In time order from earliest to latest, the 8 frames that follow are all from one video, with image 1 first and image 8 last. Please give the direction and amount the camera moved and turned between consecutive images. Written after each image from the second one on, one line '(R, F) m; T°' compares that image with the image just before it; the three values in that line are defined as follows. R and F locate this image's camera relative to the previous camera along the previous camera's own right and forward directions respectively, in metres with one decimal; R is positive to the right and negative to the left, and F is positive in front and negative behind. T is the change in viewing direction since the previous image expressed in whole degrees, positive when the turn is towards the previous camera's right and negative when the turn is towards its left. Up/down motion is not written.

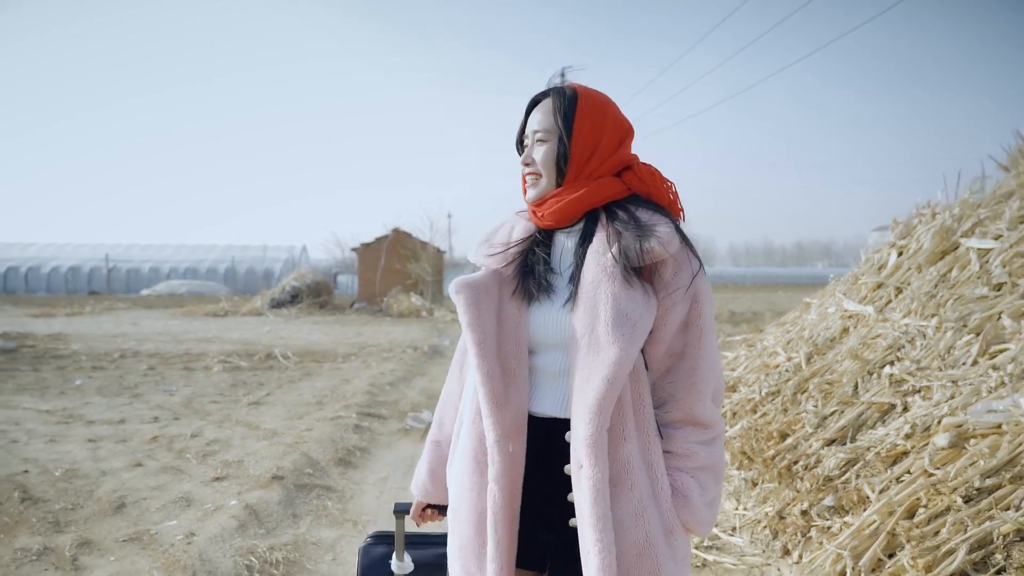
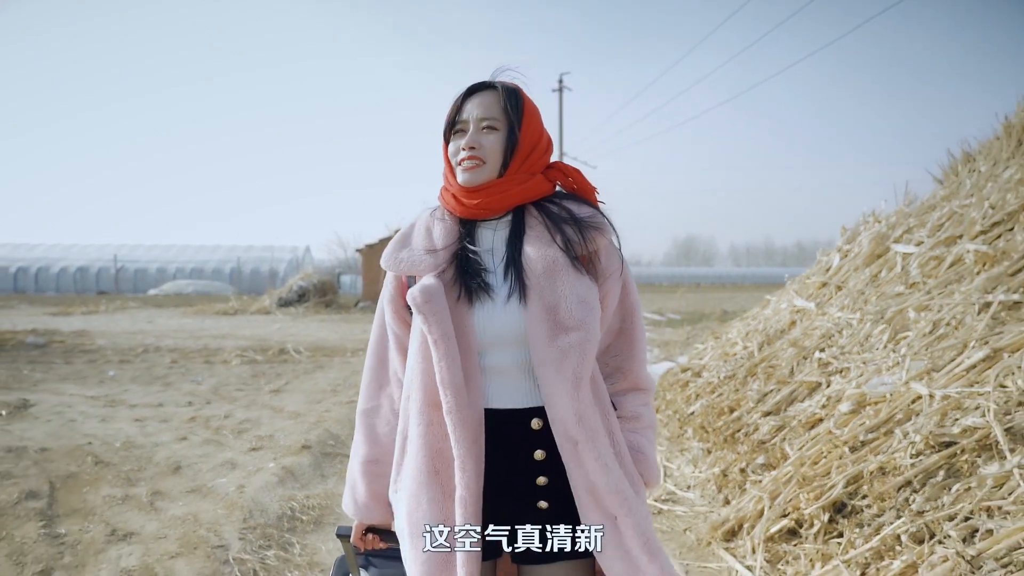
(+0.1, -0.7) m; 0°
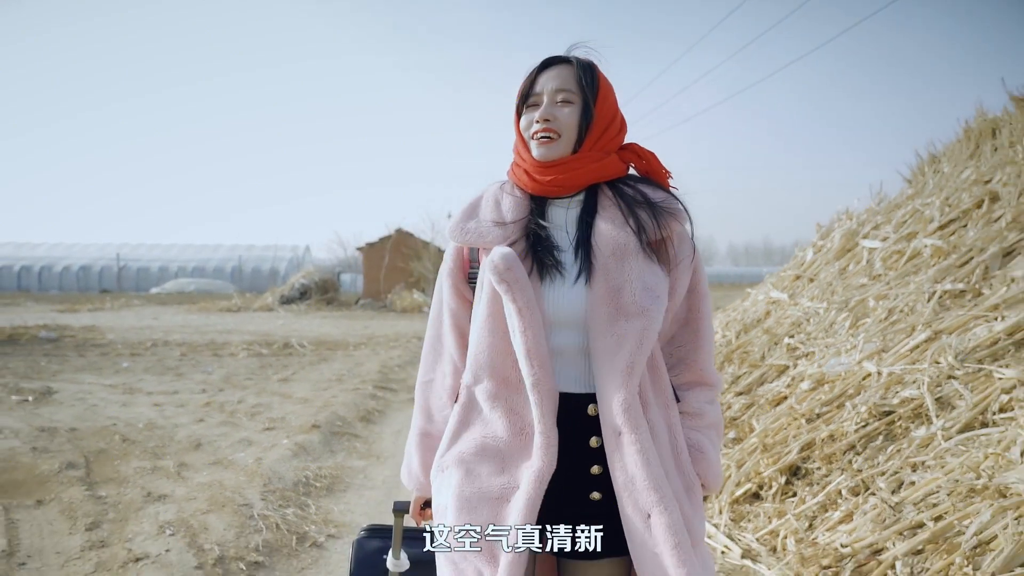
(0.0, -0.4) m; 0°
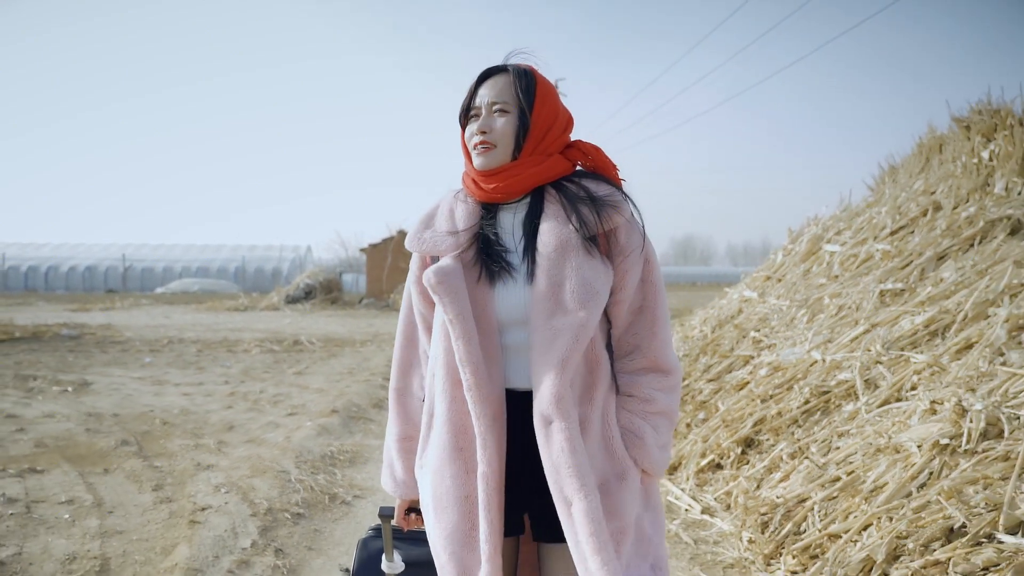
(0.0, -0.6) m; 0°
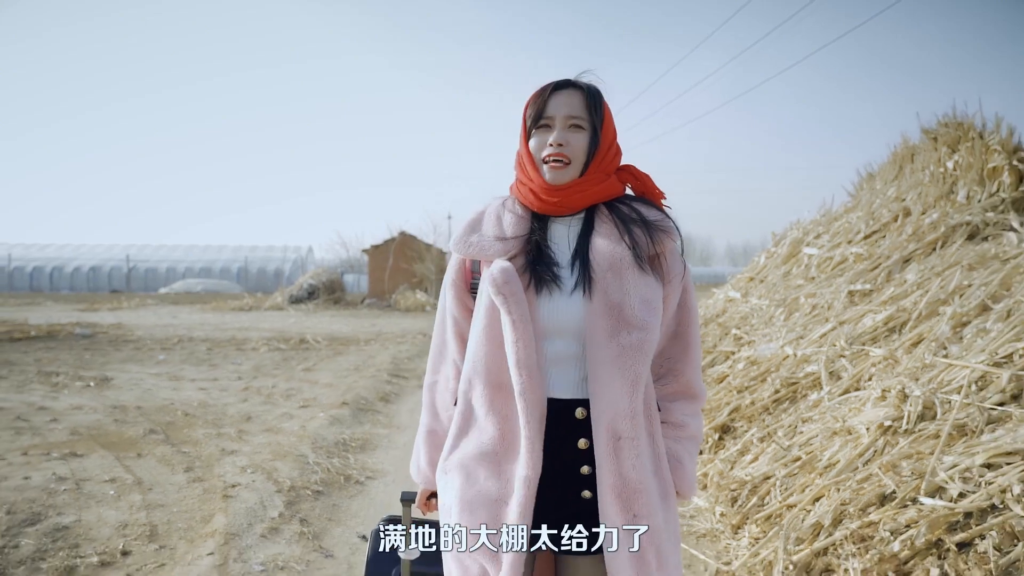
(0.0, -0.4) m; 0°
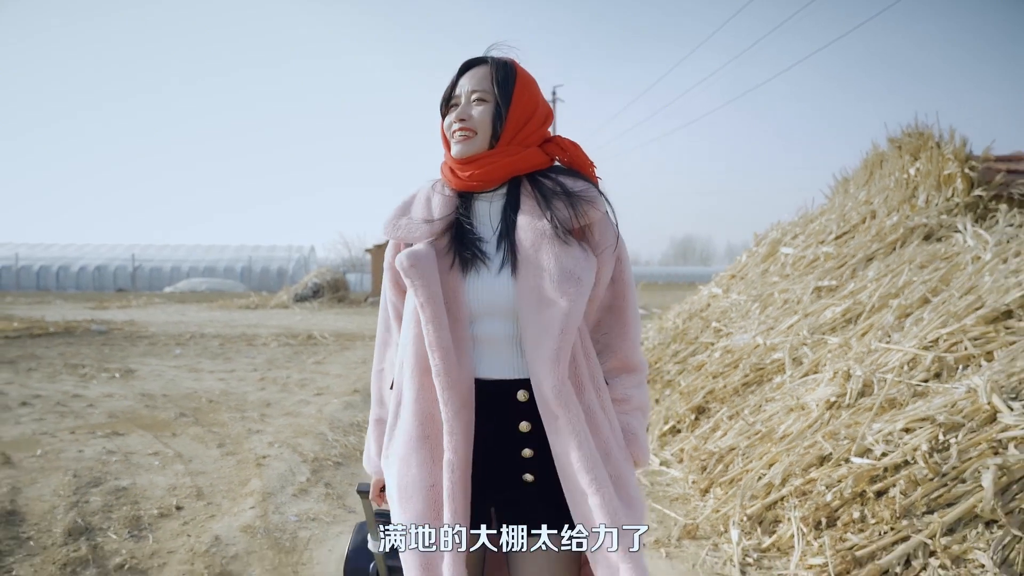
(0.0, -0.5) m; 0°
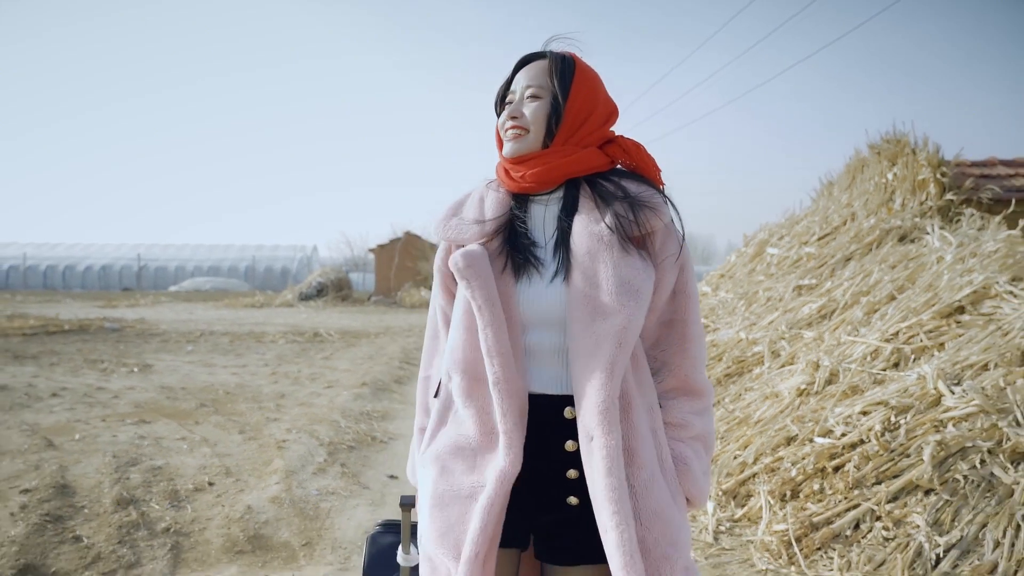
(0.0, -0.4) m; 0°
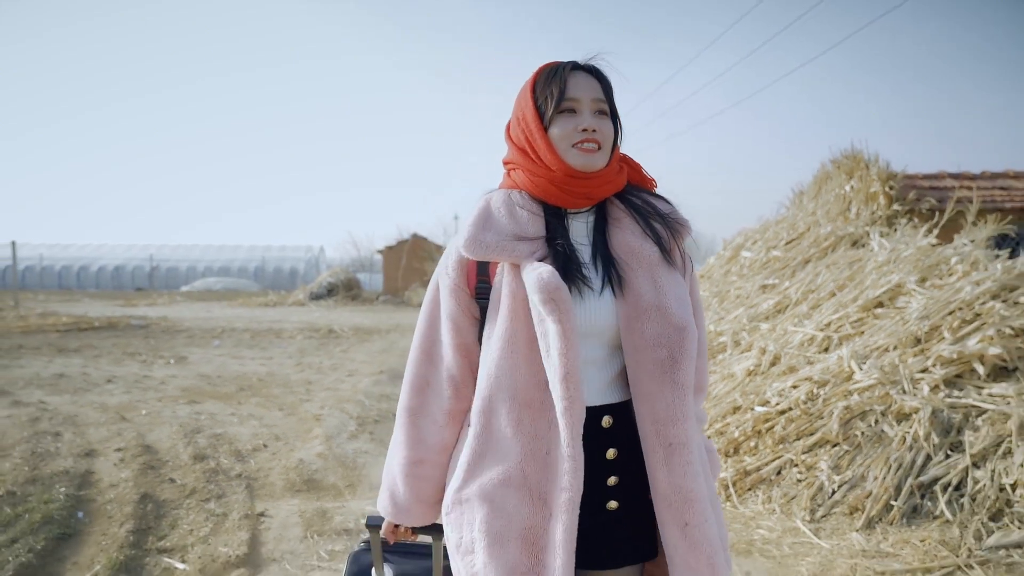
(0.0, -0.8) m; 0°
